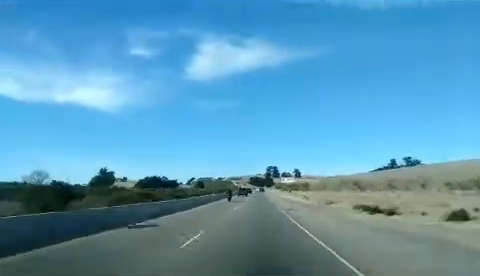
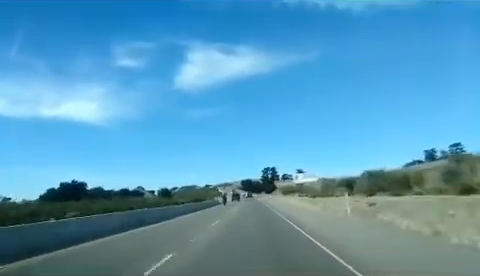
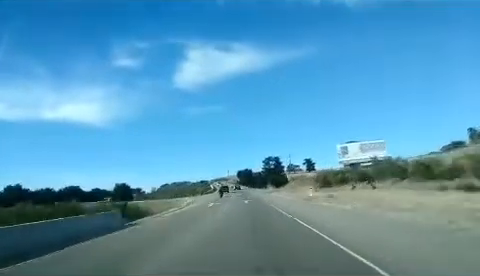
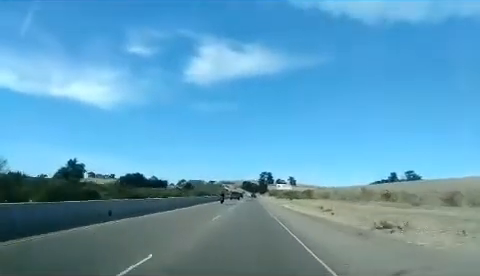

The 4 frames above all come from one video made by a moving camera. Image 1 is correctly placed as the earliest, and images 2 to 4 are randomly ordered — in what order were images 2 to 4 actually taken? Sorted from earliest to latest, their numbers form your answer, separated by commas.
4, 2, 3
